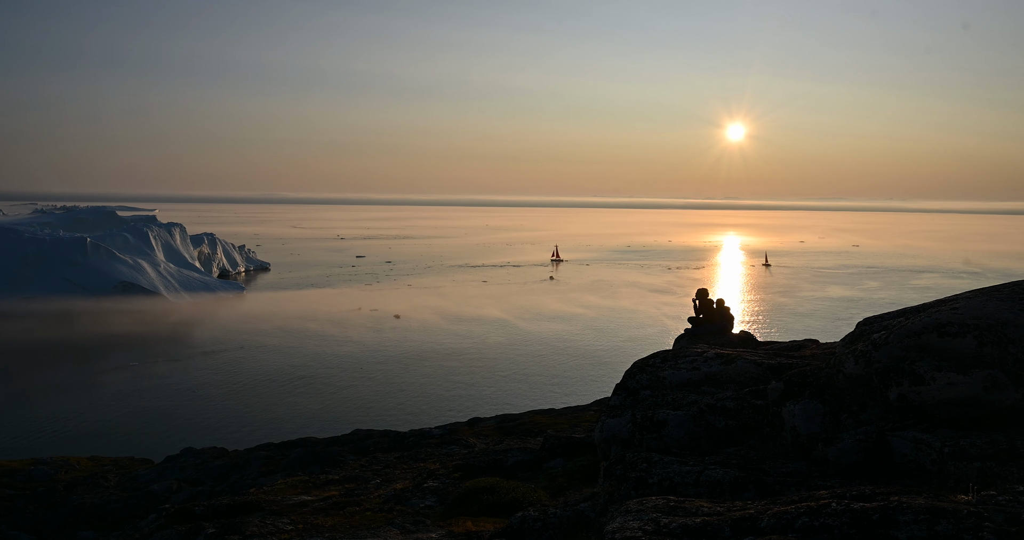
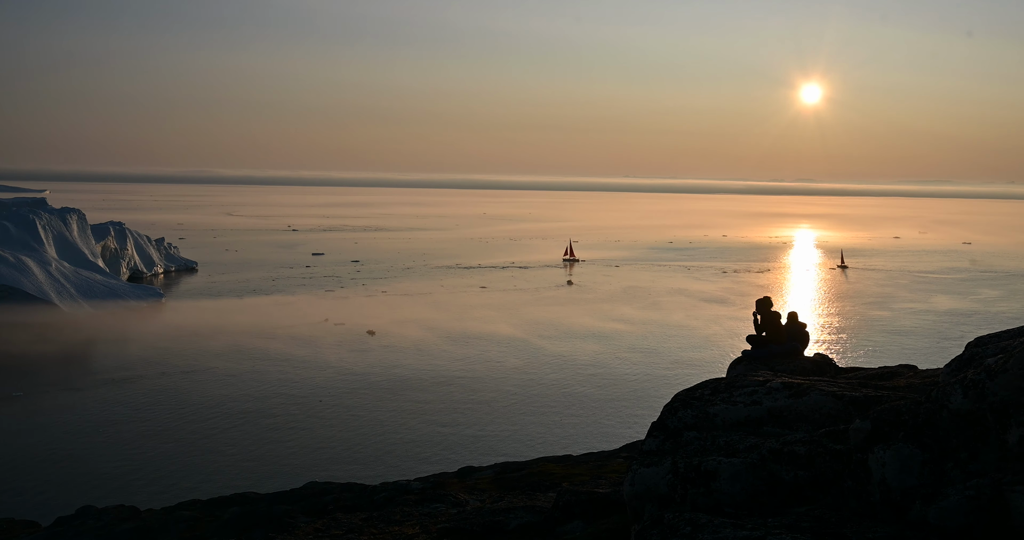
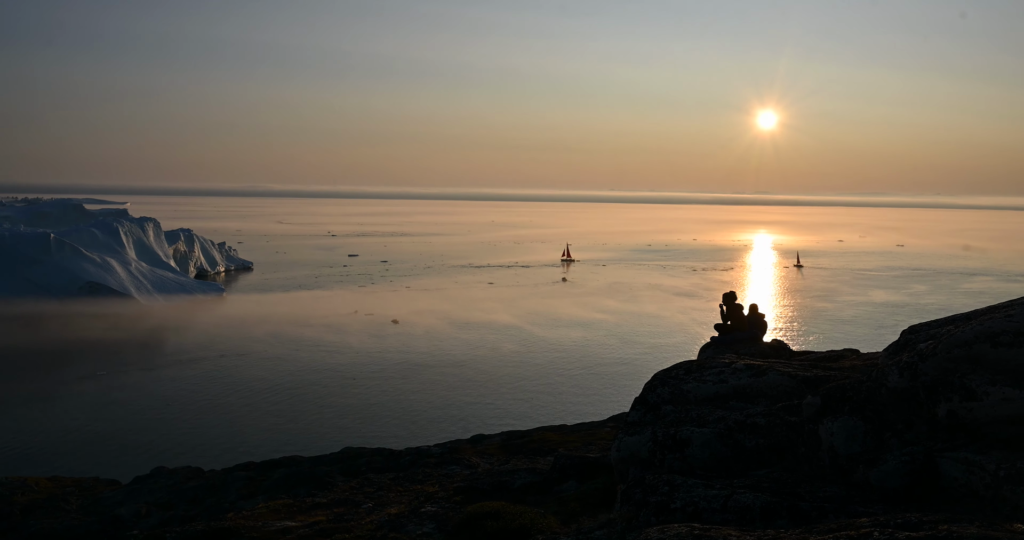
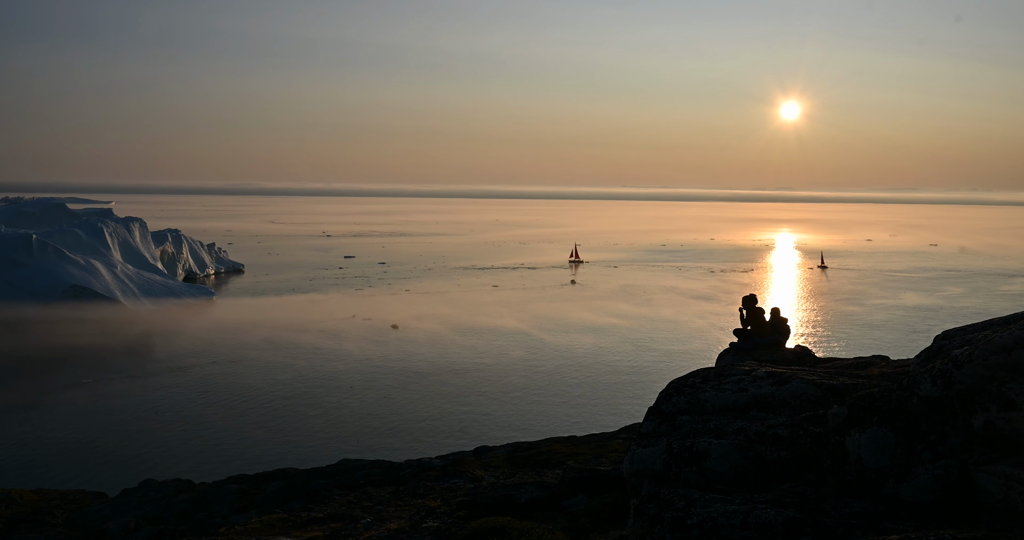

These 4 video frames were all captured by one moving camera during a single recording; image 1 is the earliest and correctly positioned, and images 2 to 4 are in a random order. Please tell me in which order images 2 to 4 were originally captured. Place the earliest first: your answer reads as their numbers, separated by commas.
3, 4, 2
